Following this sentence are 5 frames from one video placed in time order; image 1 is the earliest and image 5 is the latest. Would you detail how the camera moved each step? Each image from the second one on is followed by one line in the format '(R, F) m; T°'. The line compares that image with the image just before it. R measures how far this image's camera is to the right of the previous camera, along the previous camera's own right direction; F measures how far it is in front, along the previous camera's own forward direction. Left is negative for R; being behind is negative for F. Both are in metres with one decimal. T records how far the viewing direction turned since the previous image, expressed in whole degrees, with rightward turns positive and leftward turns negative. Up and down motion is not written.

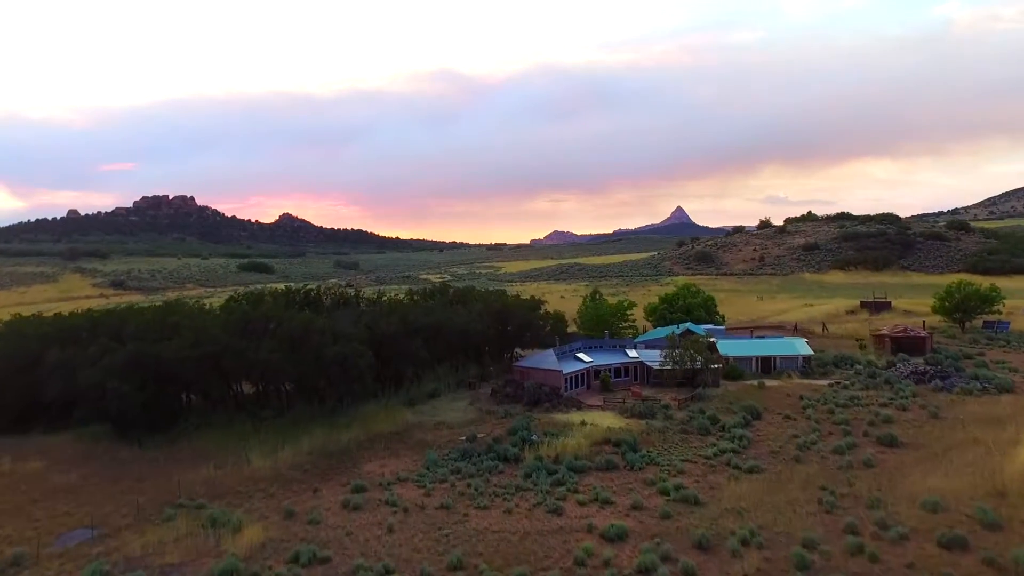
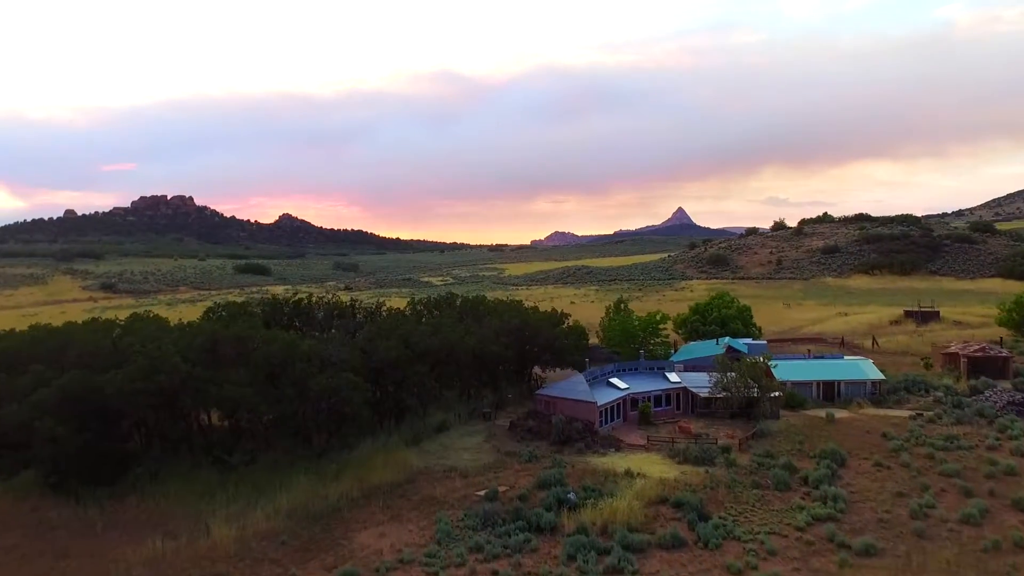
(-0.5, +4.1) m; 0°
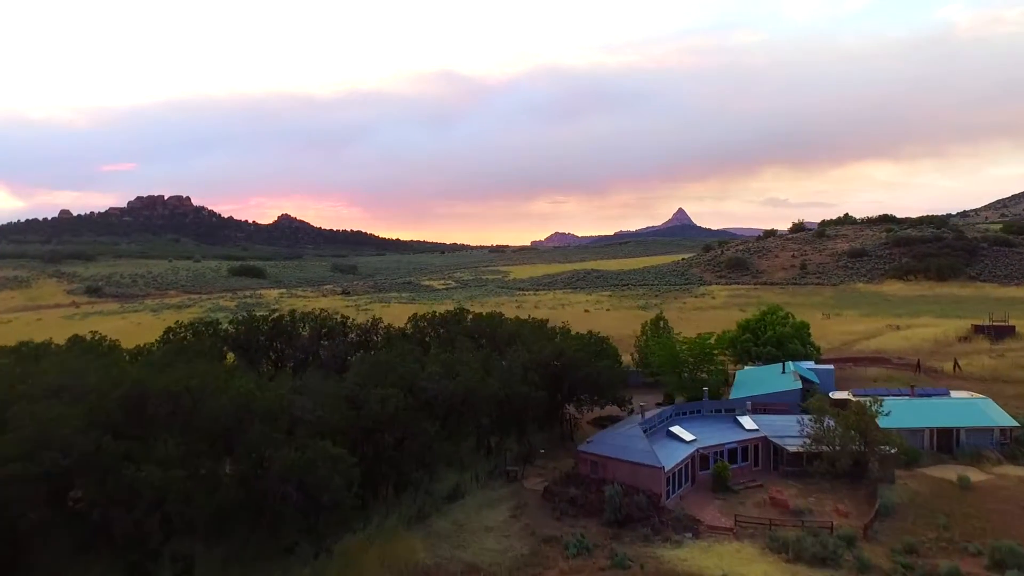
(-0.6, +5.3) m; 0°
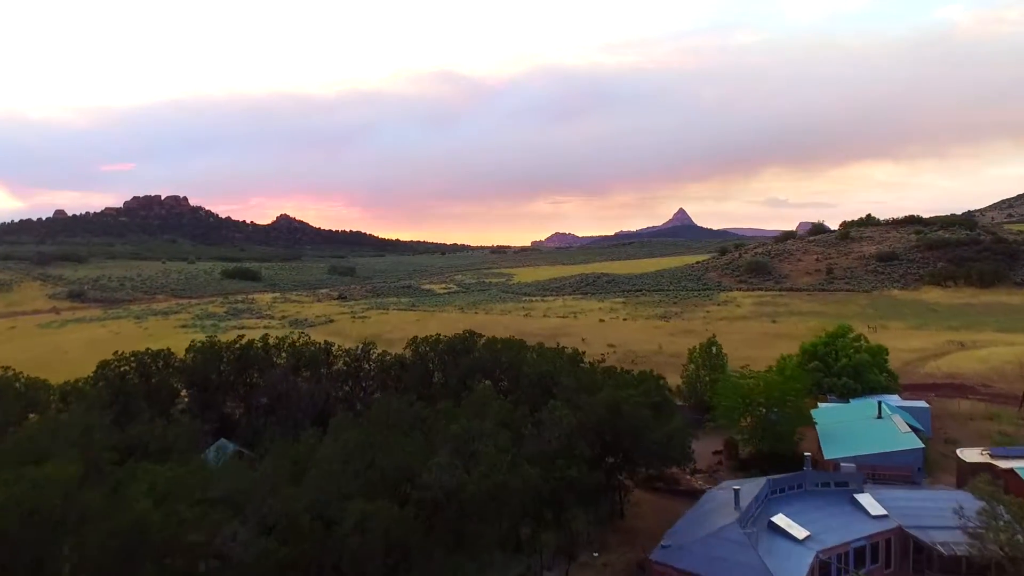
(-0.5, +5.3) m; 0°
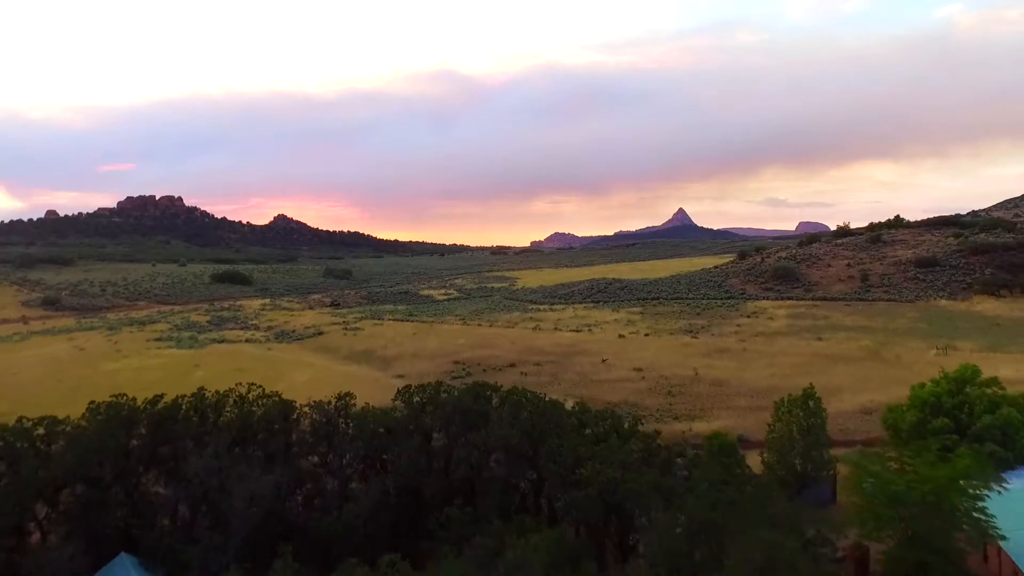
(-0.5, +6.5) m; 0°
